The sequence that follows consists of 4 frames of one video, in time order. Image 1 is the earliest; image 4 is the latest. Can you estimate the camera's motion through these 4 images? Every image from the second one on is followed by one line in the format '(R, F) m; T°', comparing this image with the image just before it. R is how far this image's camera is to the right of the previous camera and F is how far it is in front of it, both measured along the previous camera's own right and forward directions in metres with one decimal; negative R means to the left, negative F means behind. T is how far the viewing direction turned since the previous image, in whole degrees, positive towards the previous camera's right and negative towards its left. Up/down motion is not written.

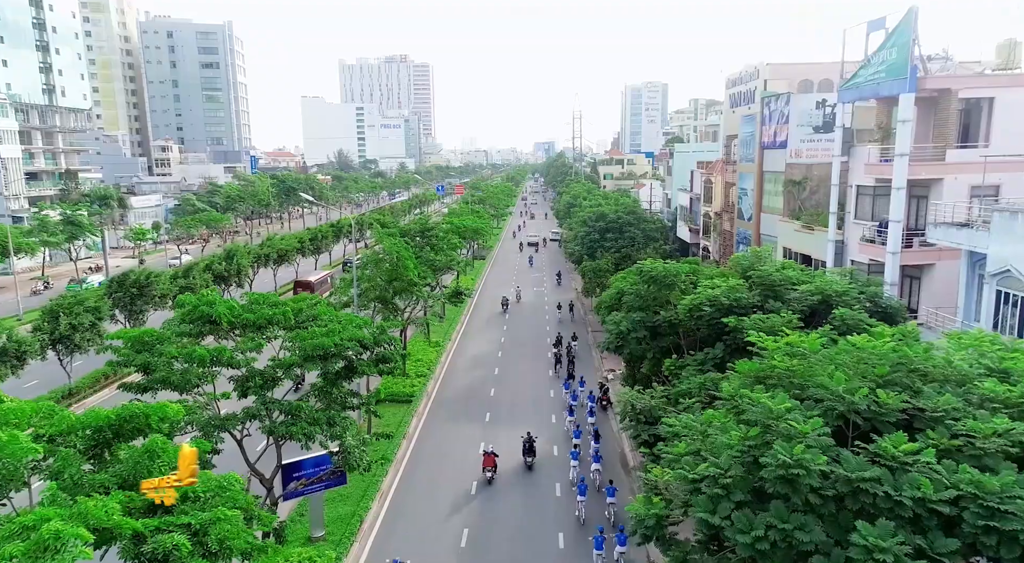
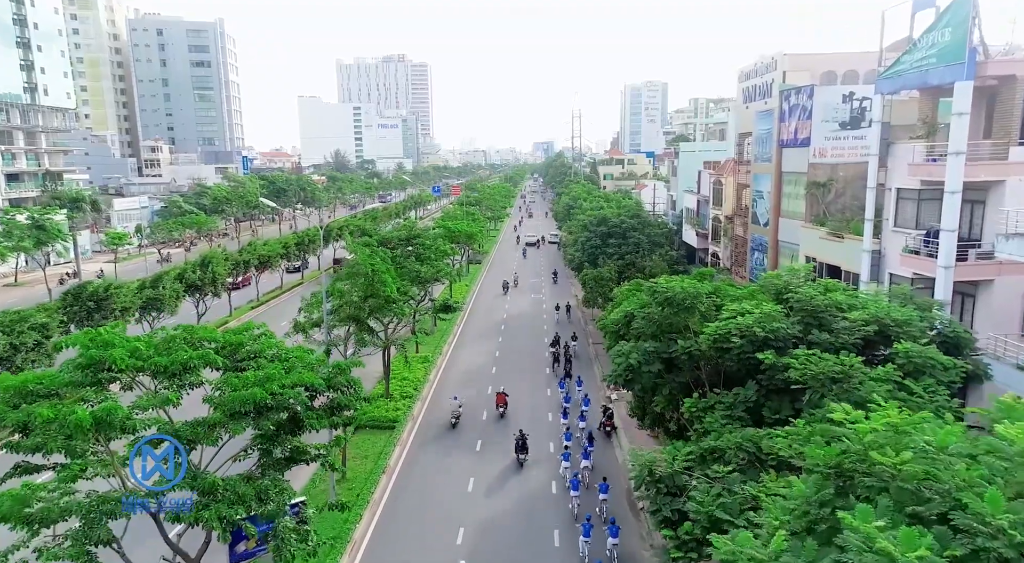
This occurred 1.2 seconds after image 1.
(+0.2, +2.5) m; 0°
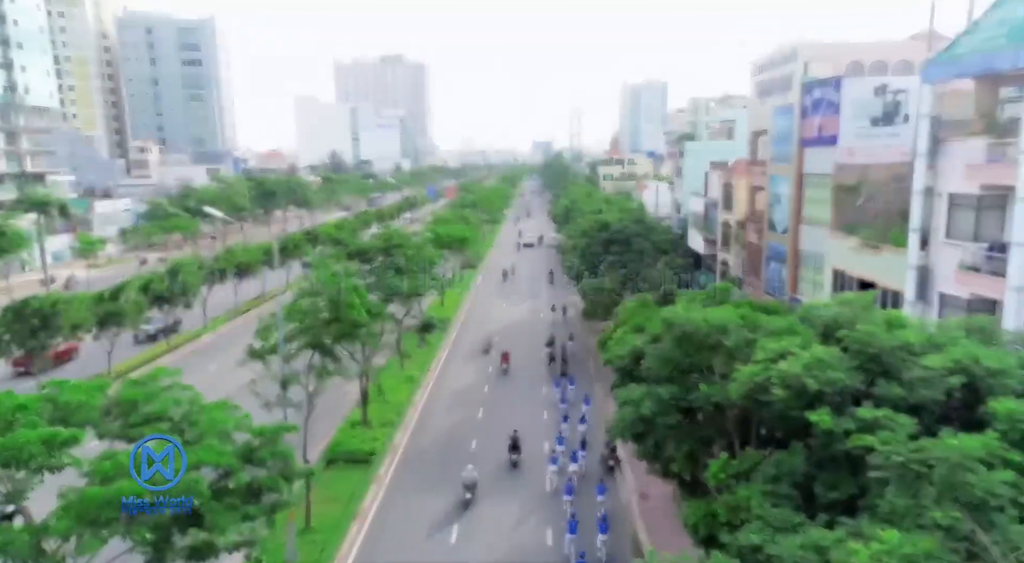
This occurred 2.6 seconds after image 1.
(+0.2, +2.6) m; 0°
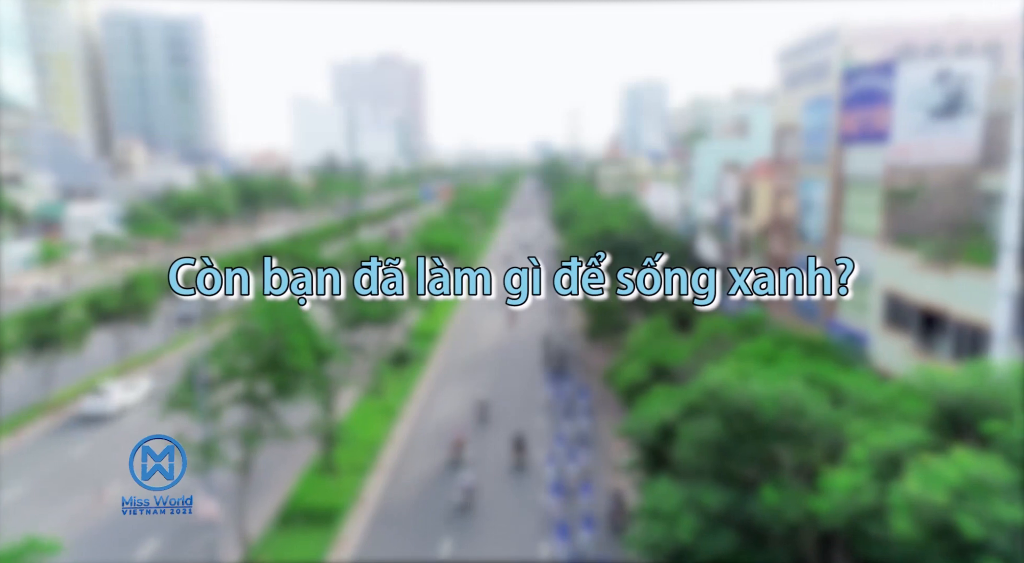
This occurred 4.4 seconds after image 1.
(+0.2, +3.4) m; 0°
